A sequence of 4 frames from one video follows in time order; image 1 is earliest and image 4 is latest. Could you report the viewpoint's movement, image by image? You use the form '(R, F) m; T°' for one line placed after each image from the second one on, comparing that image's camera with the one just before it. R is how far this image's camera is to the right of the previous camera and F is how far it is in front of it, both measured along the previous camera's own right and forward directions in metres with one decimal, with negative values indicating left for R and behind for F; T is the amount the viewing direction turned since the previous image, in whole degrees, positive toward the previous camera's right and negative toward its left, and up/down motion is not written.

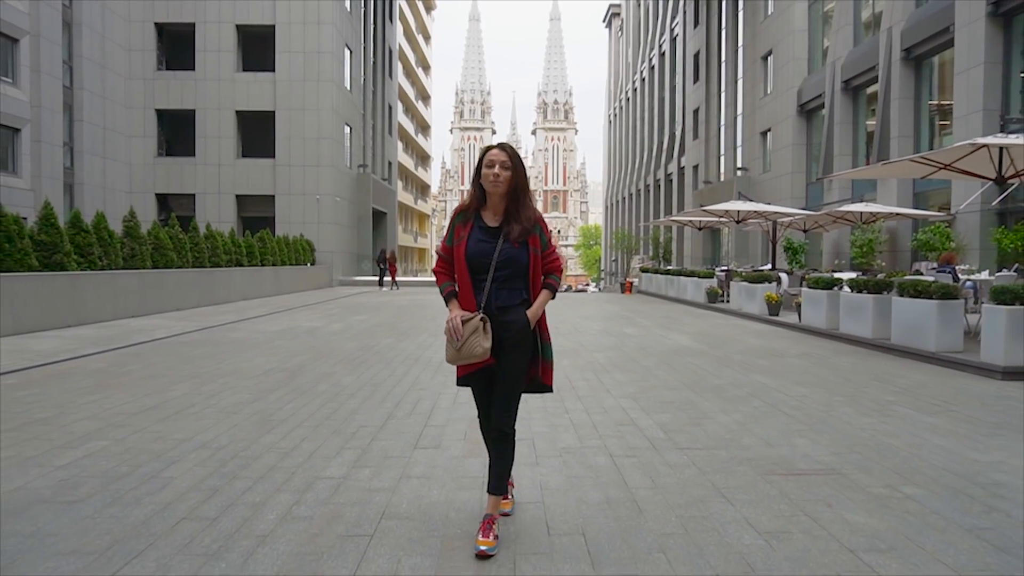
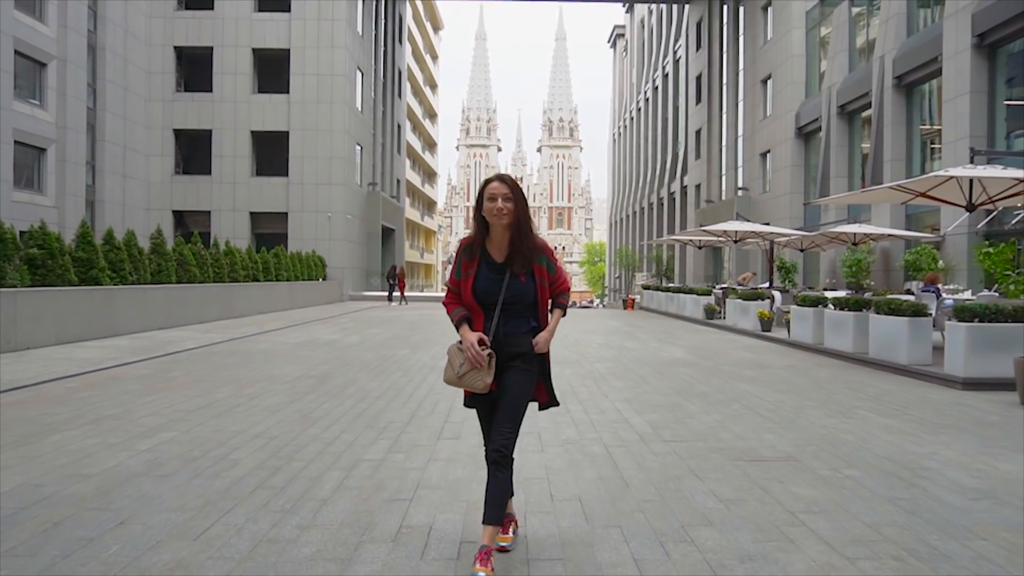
(0.0, -1.0) m; 0°
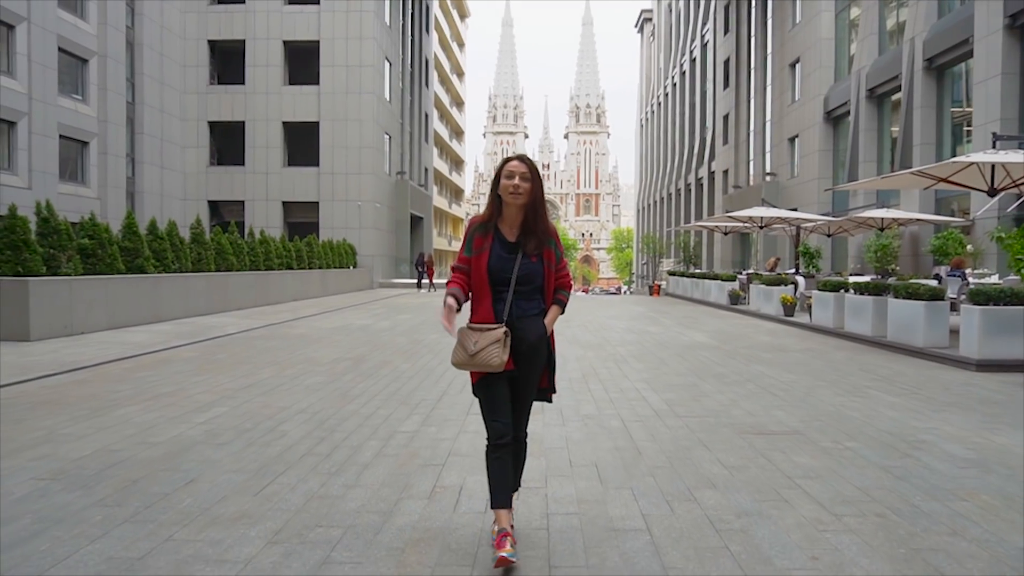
(0.0, -0.5) m; -2°
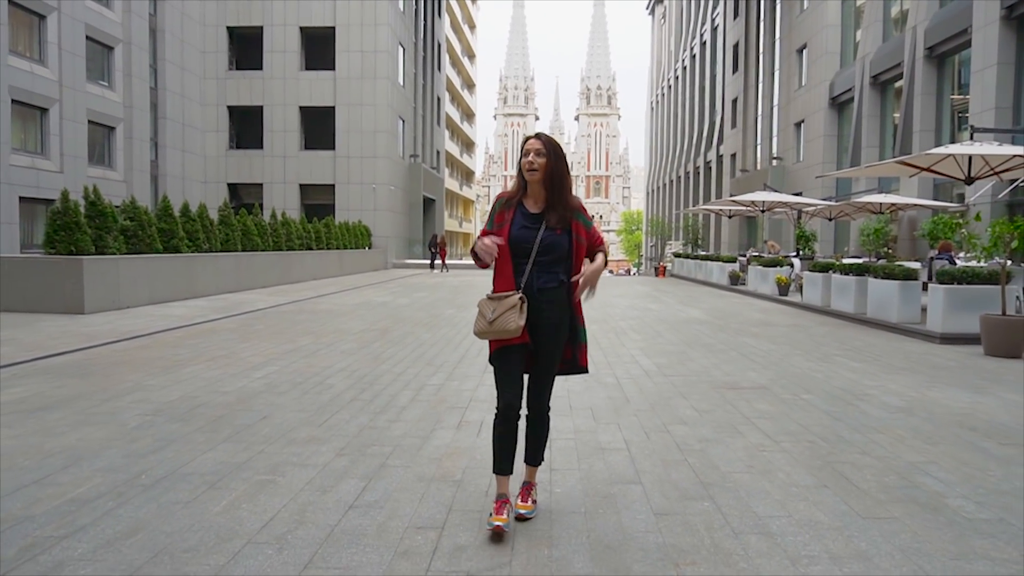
(0.0, -1.2) m; -1°
